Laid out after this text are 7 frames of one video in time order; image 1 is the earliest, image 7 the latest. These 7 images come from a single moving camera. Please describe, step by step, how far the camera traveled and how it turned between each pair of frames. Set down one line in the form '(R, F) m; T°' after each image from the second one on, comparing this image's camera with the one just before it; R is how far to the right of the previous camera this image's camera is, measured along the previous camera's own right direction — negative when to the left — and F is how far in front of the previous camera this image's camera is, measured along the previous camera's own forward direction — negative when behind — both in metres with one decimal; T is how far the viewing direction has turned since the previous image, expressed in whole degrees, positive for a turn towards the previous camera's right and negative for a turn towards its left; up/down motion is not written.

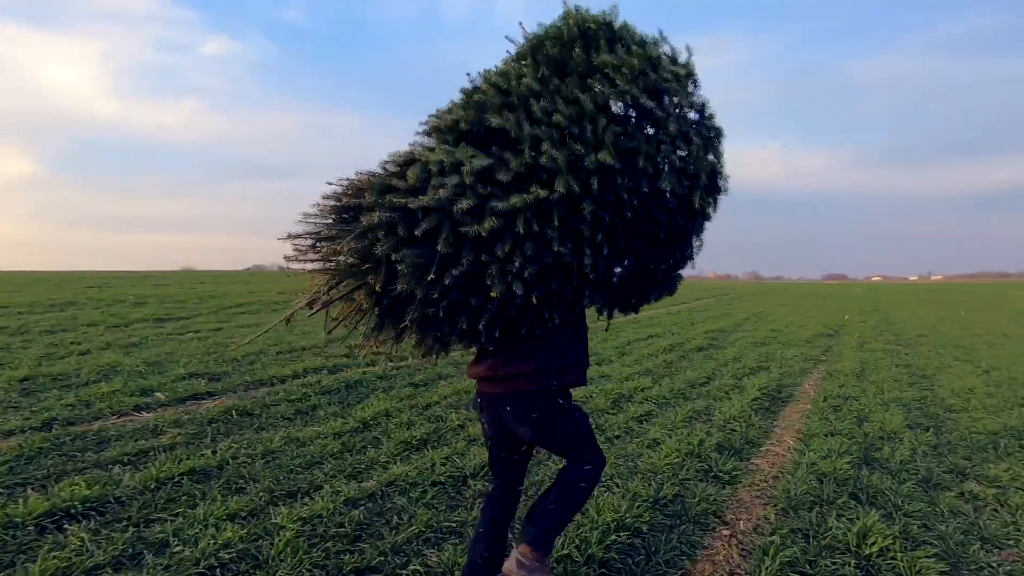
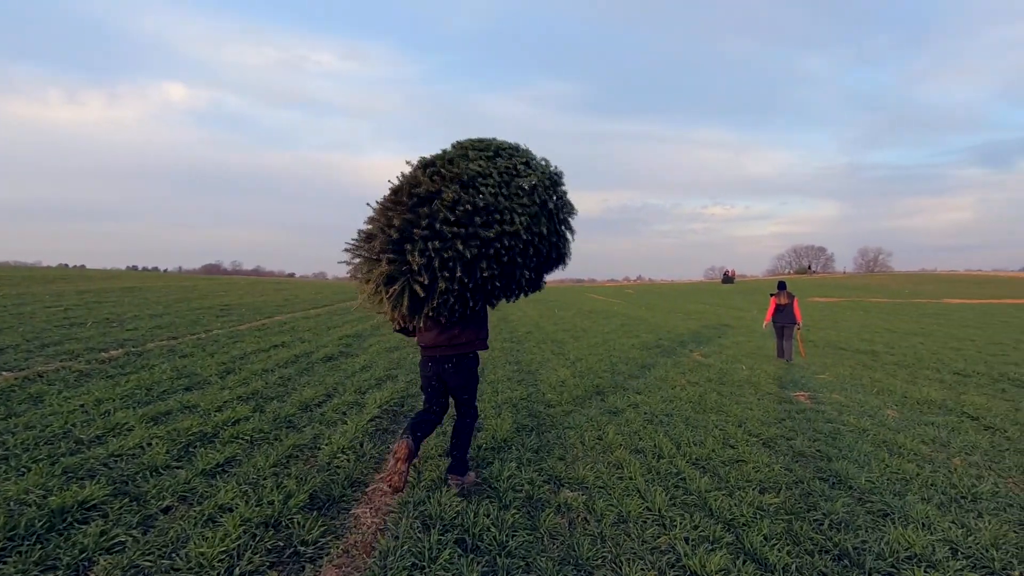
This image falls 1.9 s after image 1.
(+0.8, +1.1) m; +35°
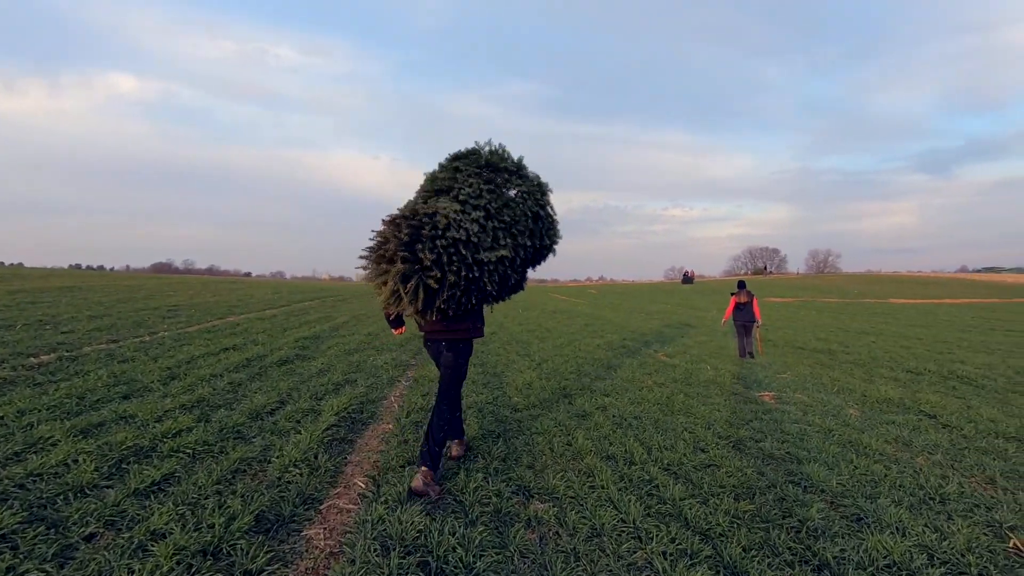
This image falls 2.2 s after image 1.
(0.0, +0.3) m; +4°
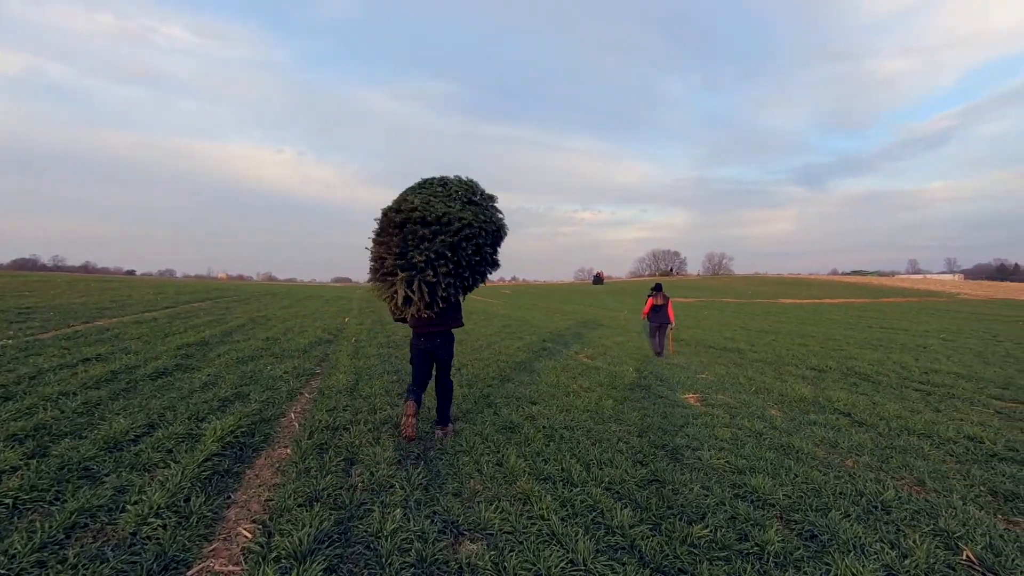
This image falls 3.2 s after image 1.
(-0.1, +0.7) m; +9°
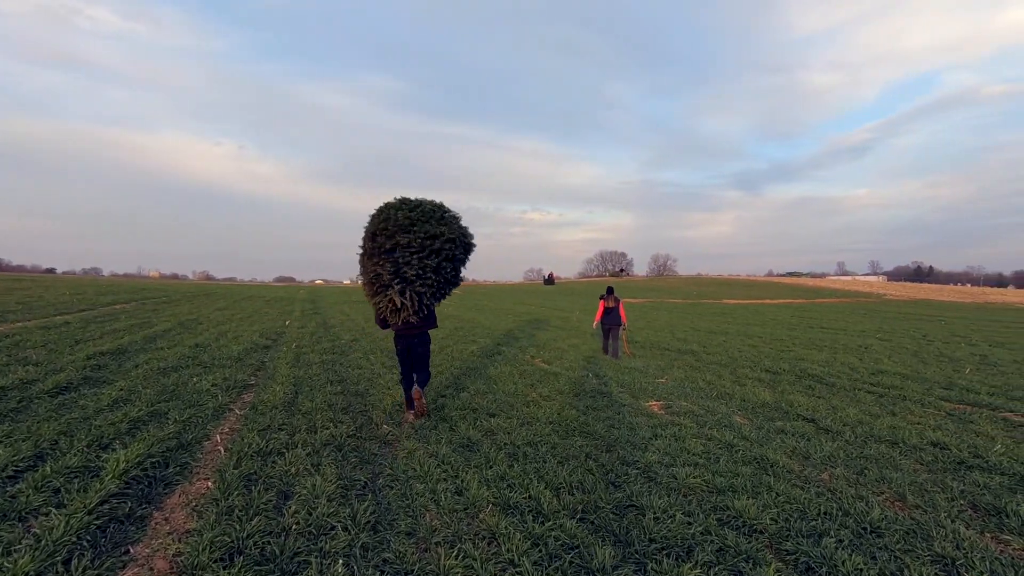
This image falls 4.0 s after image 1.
(-0.1, +0.6) m; +5°
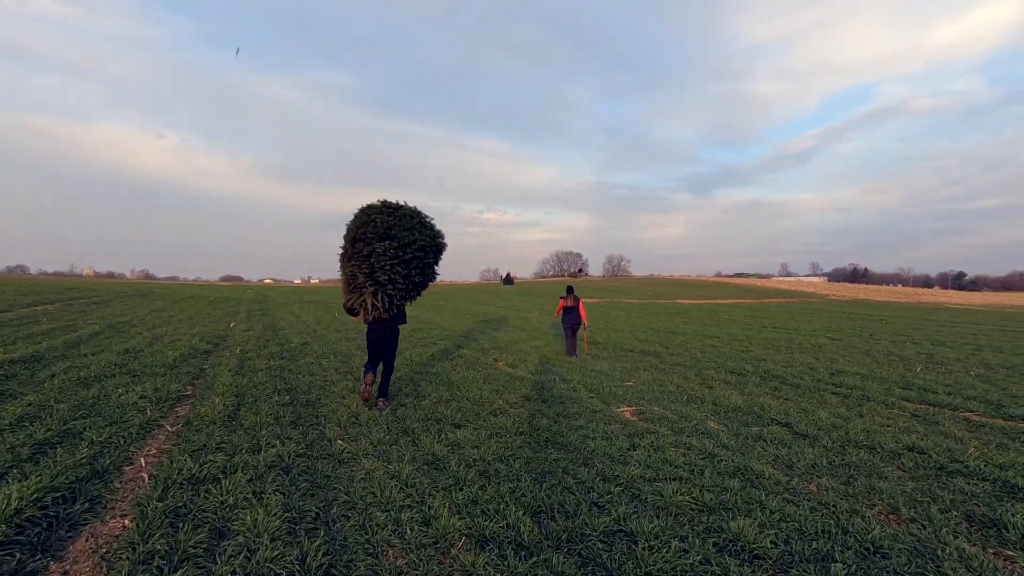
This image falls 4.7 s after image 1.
(-0.1, +0.5) m; +5°
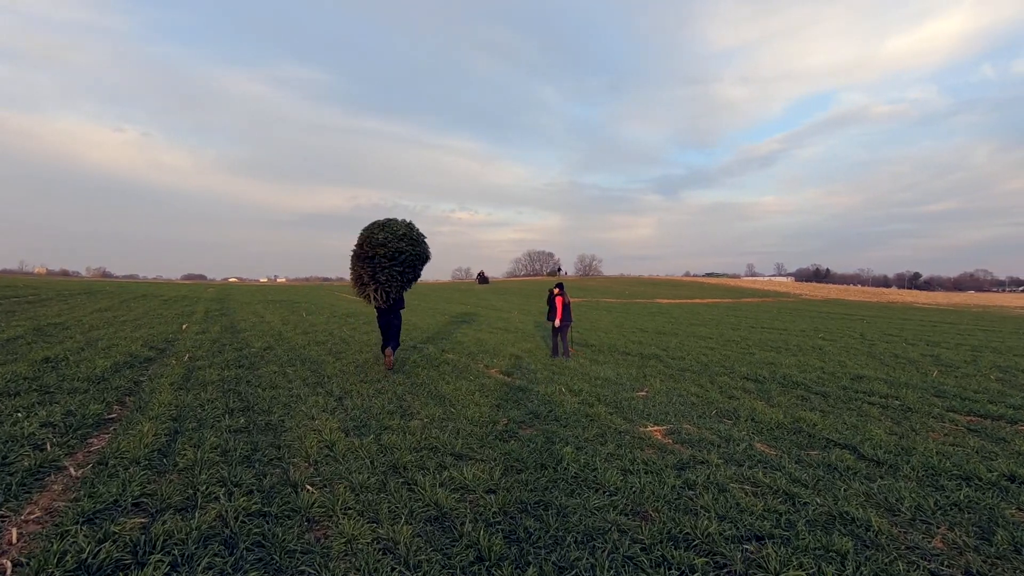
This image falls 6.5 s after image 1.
(-0.5, +1.4) m; +3°
